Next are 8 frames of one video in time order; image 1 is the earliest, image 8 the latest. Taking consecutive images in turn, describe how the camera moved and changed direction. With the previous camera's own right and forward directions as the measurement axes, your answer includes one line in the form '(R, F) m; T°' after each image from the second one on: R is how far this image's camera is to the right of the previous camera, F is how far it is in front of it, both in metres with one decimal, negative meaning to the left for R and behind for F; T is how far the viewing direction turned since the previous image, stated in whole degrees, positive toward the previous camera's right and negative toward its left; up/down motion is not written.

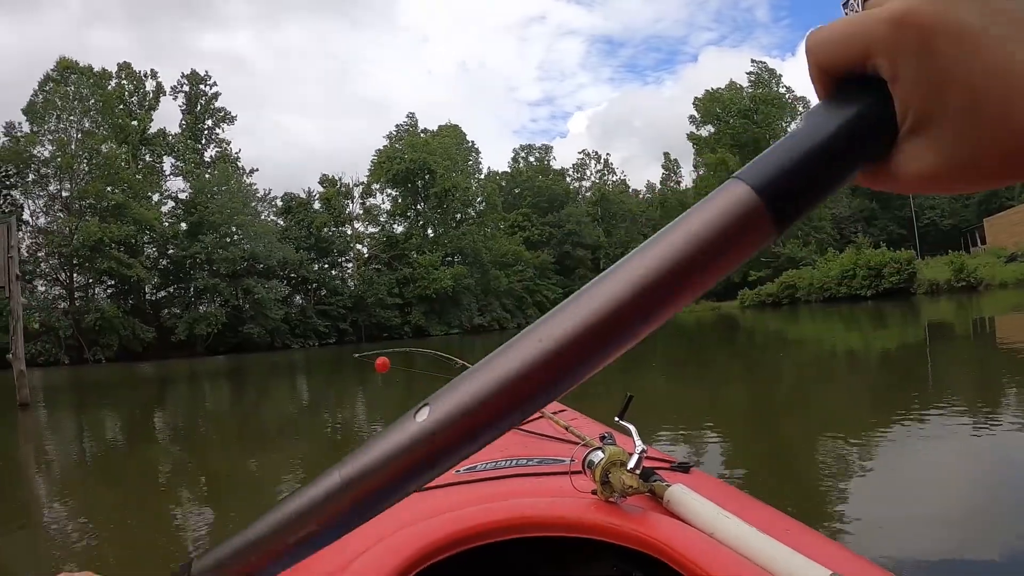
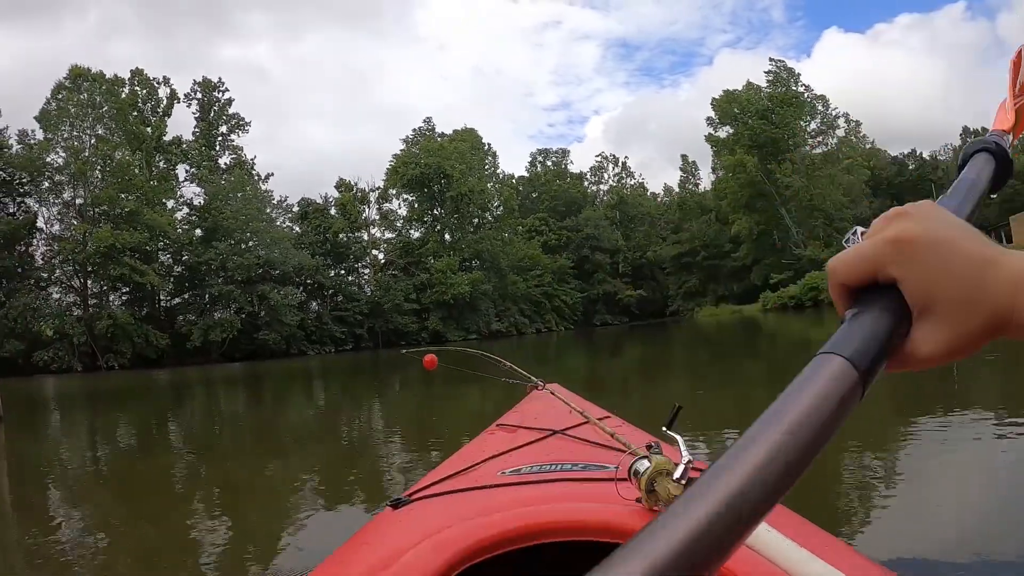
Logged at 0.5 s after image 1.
(0.0, +0.2) m; -2°
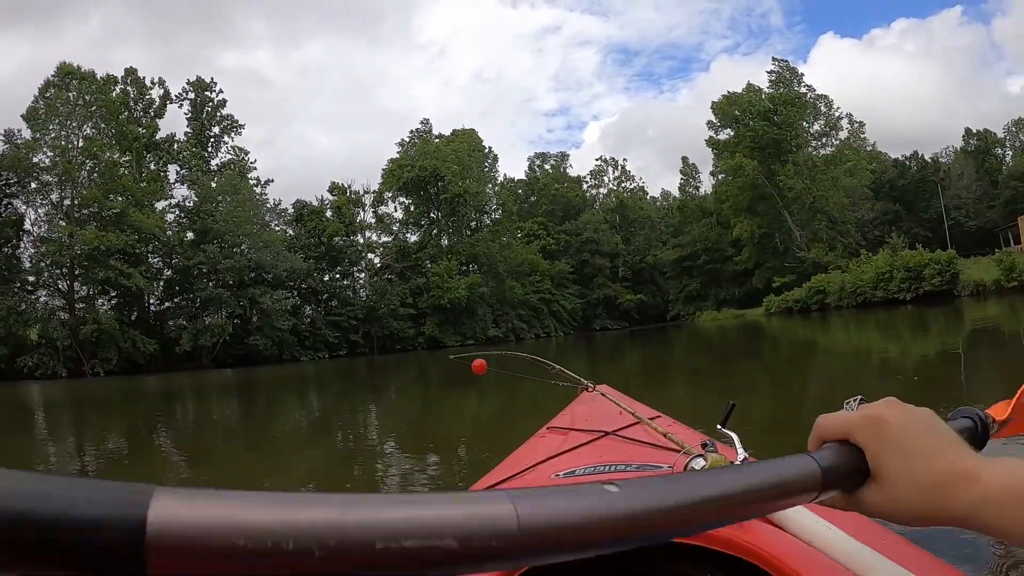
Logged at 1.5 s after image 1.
(0.0, +0.4) m; 0°
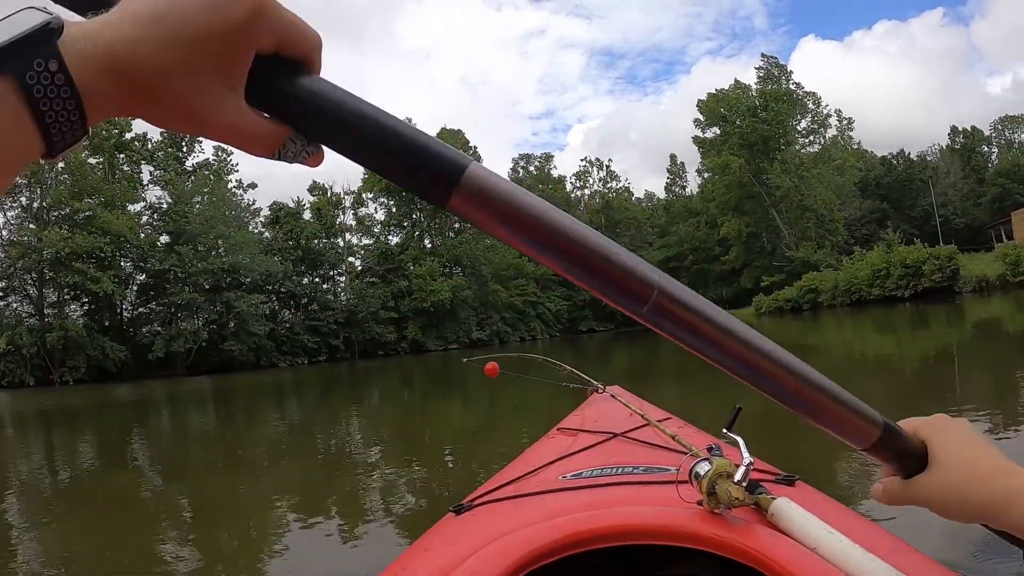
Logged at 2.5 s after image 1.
(0.0, +0.5) m; +1°
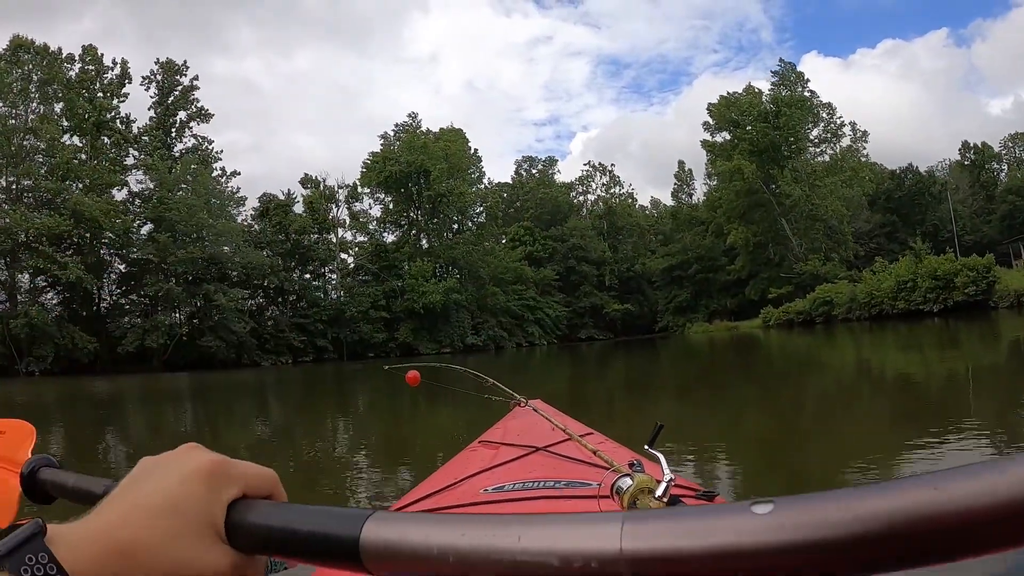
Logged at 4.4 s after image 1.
(0.0, +0.8) m; 0°
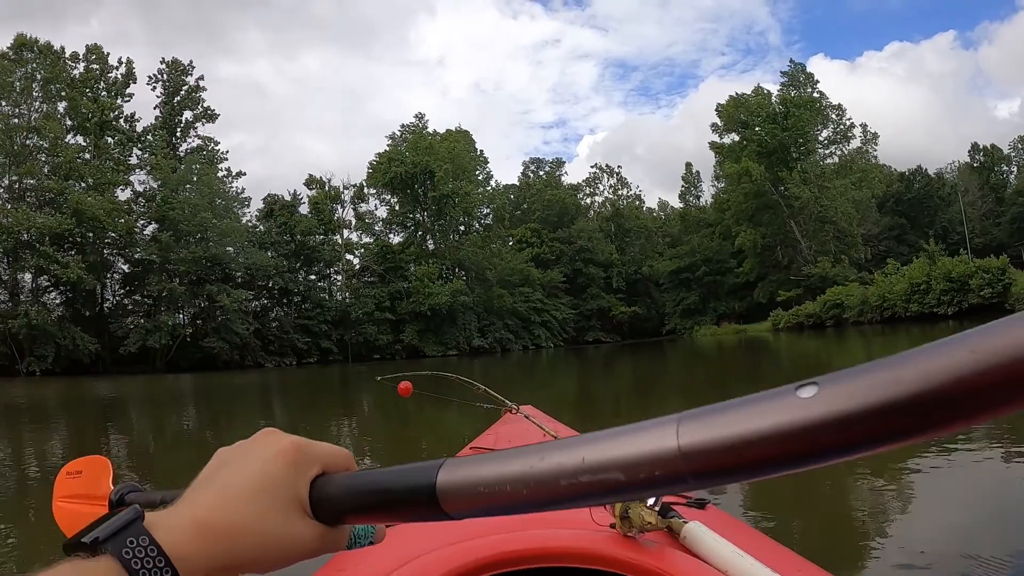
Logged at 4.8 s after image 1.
(0.0, +0.1) m; -1°
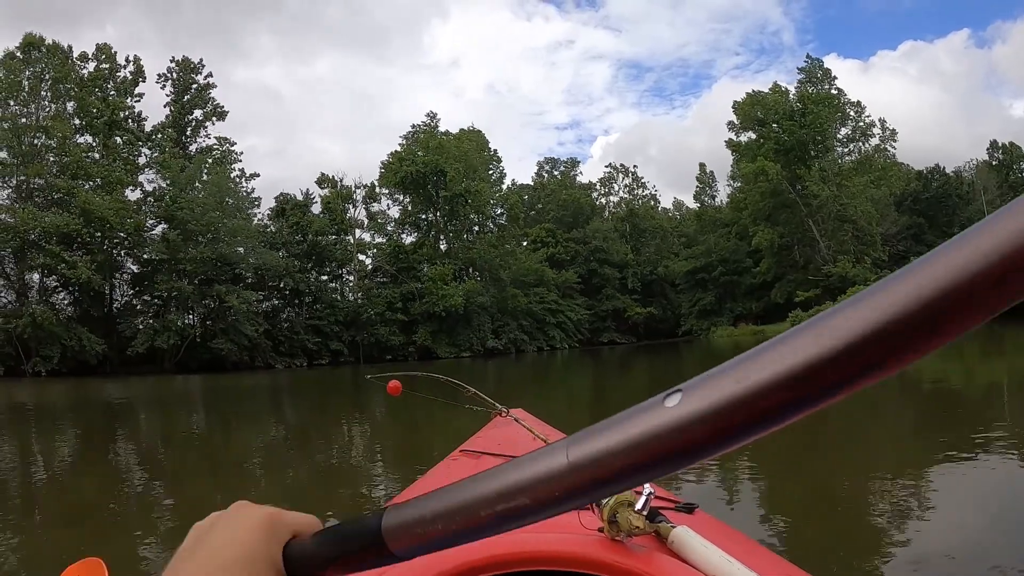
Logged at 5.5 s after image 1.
(0.0, +0.2) m; -1°
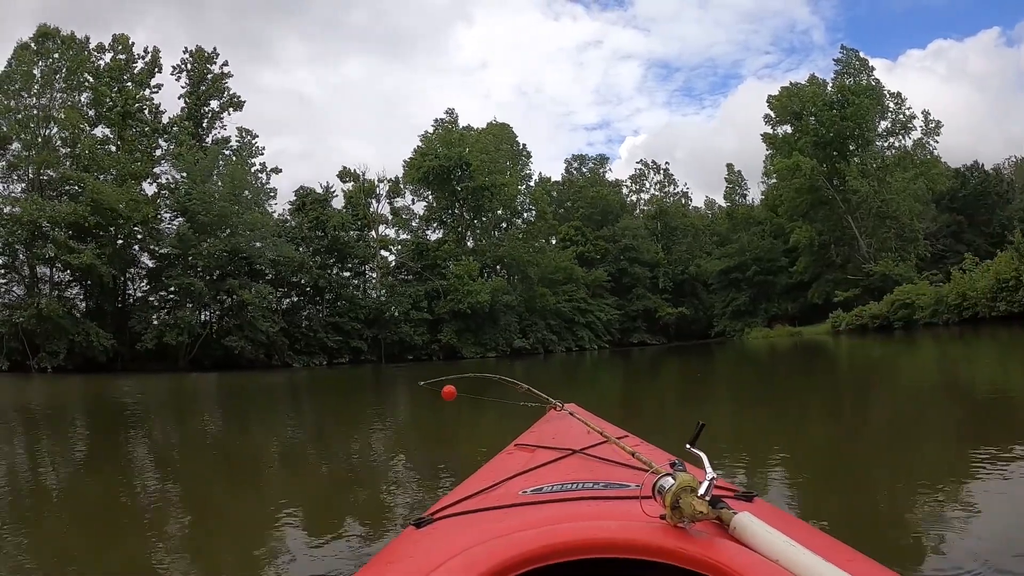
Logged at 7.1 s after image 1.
(+0.1, +0.6) m; -2°
